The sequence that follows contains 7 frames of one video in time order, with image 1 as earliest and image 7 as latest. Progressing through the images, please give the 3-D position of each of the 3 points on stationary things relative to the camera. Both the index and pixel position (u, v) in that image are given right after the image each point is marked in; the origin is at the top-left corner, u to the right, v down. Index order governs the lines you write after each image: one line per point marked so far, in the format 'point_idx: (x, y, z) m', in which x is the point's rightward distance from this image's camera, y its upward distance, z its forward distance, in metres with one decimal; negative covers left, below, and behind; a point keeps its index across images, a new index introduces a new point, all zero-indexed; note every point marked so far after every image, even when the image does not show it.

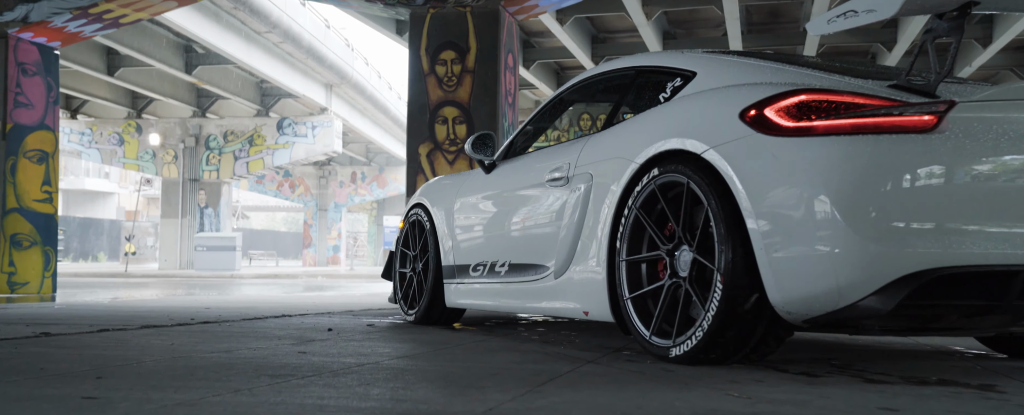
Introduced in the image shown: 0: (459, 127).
0: (-0.8, +1.2, +10.5) m
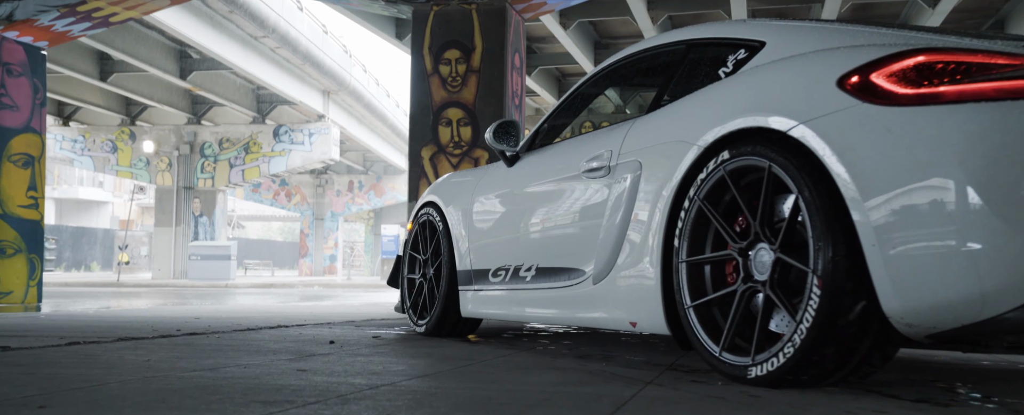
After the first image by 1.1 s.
0: (-0.7, +1.1, +10.1) m
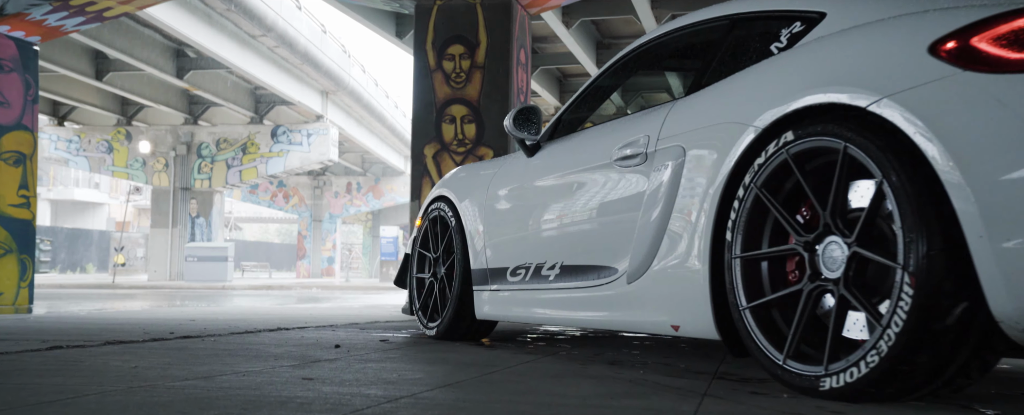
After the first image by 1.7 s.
0: (-0.6, +1.2, +9.8) m
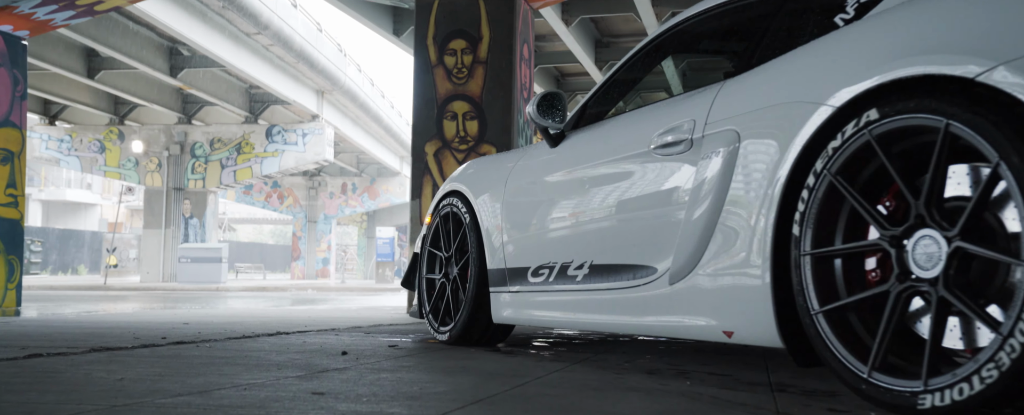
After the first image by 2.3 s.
0: (-0.6, +1.2, +9.5) m
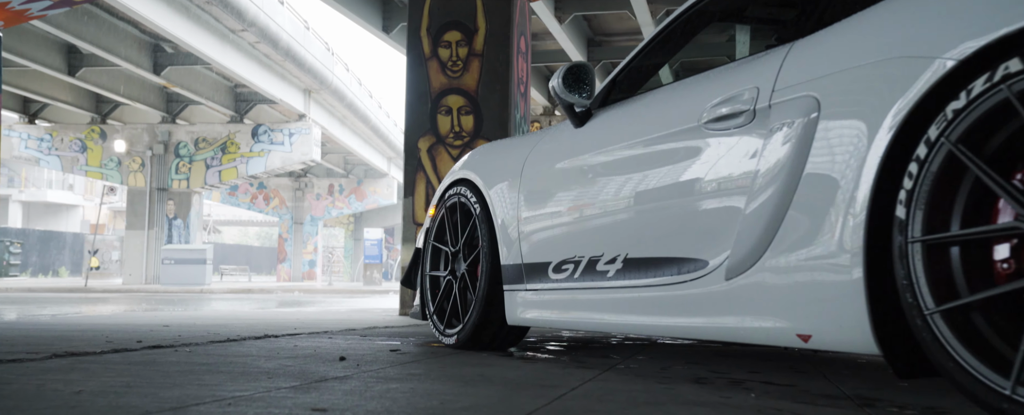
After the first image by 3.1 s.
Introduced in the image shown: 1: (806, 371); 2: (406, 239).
0: (-0.6, +1.2, +9.2) m
1: (+1.0, -0.6, +2.4) m
2: (-1.5, -0.4, +9.3) m
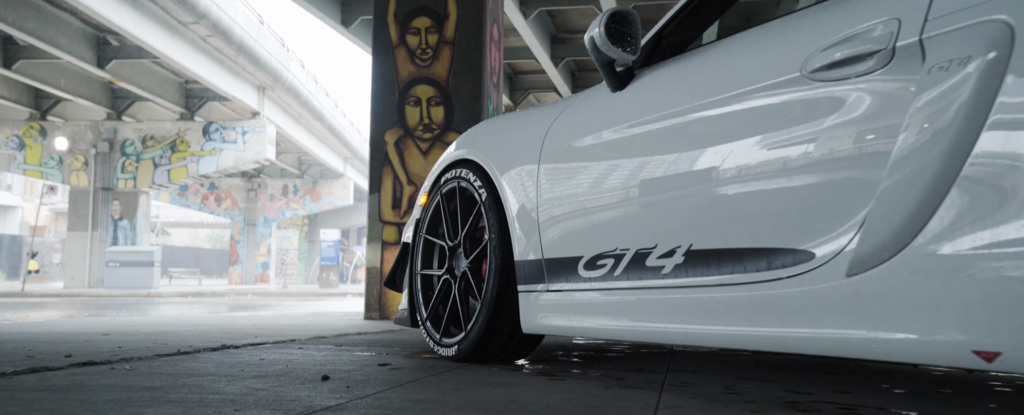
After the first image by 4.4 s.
0: (-0.9, +1.2, +8.6) m
1: (+1.1, -0.5, +2.0) m
2: (-1.8, -0.4, +8.7) m
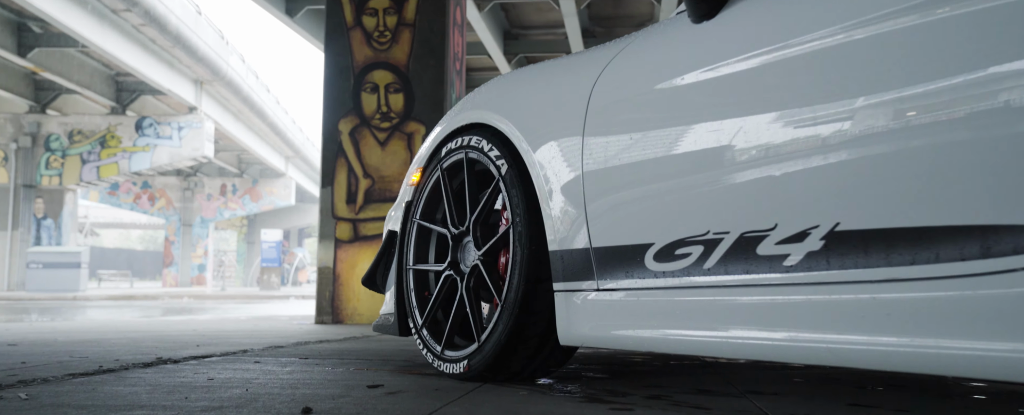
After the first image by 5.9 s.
0: (-1.3, +1.3, +8.0) m
1: (+1.3, -0.4, +1.5) m
2: (-2.2, -0.3, +8.0) m
